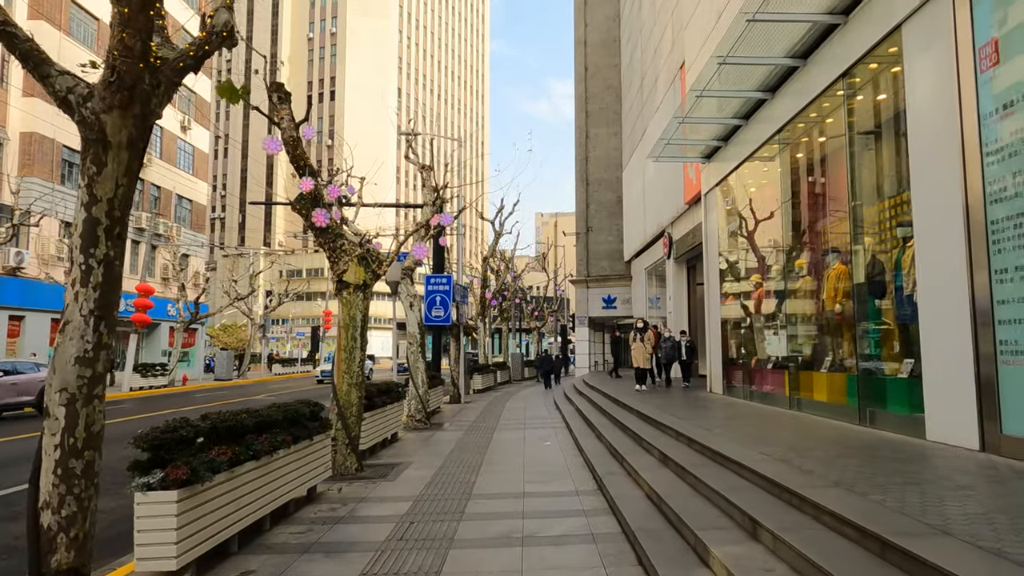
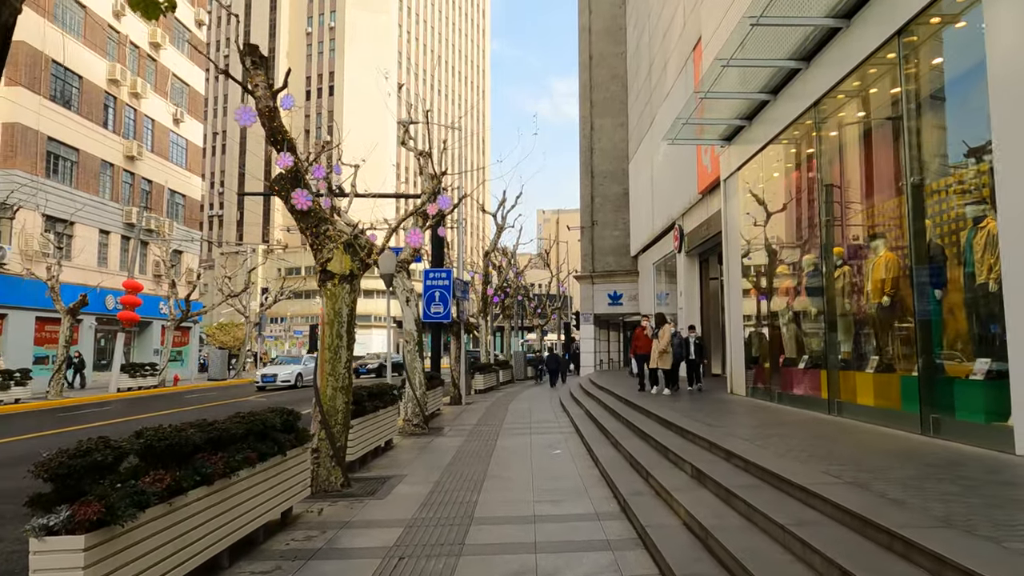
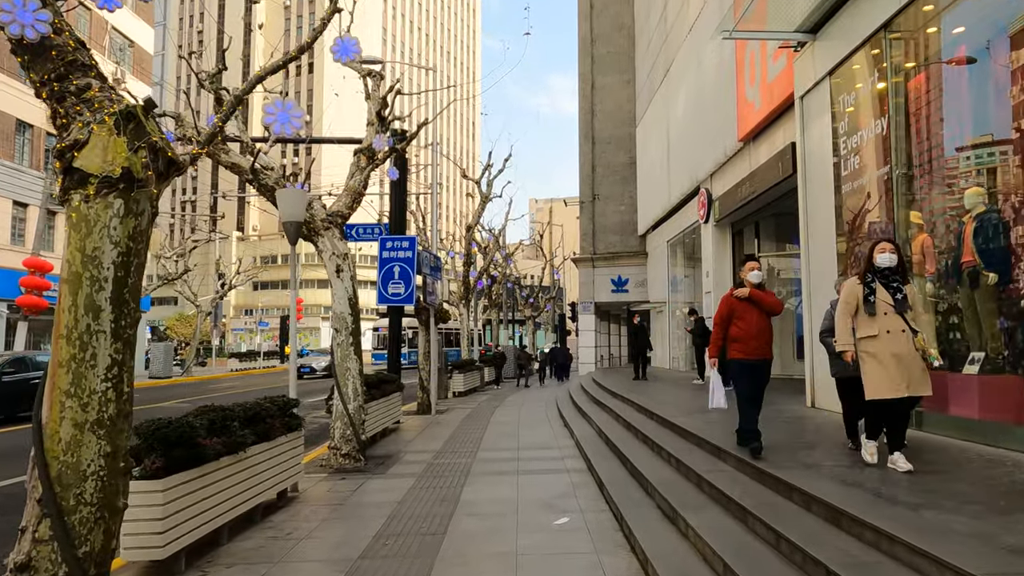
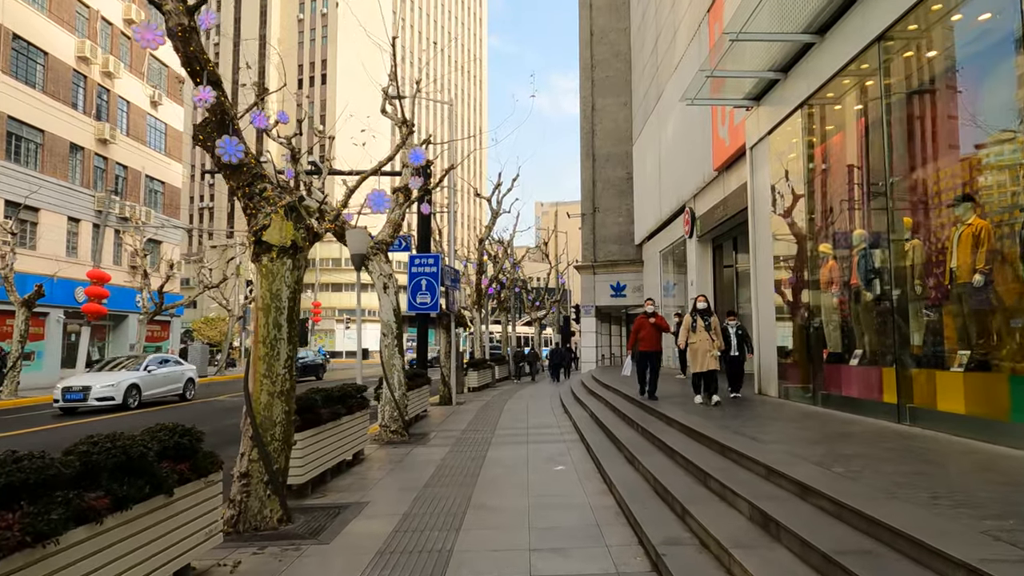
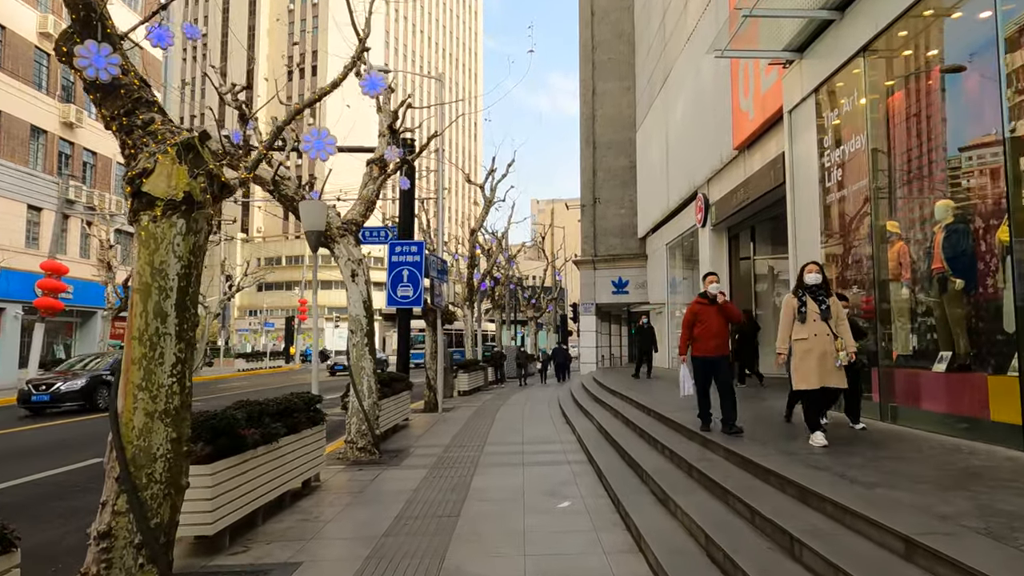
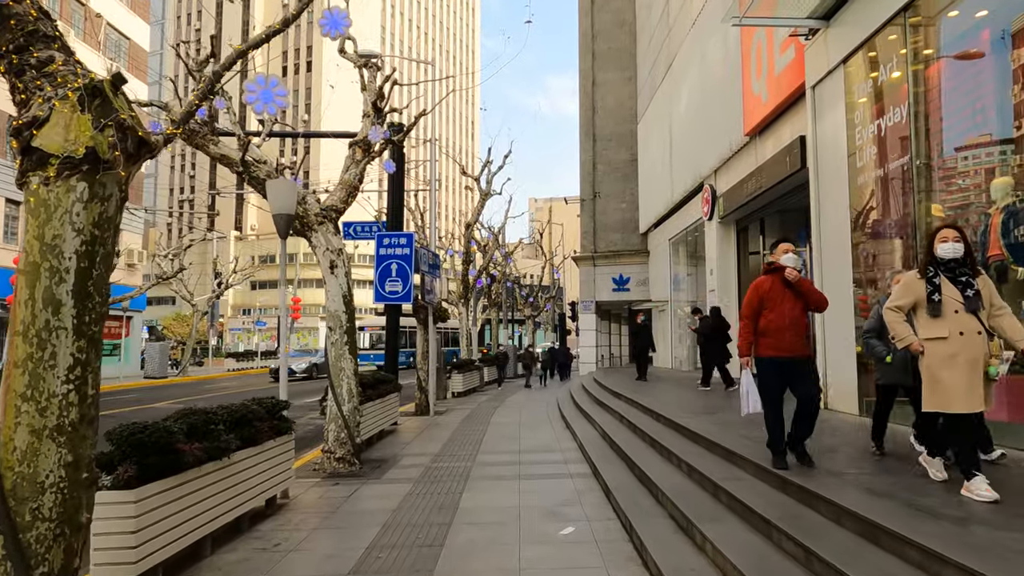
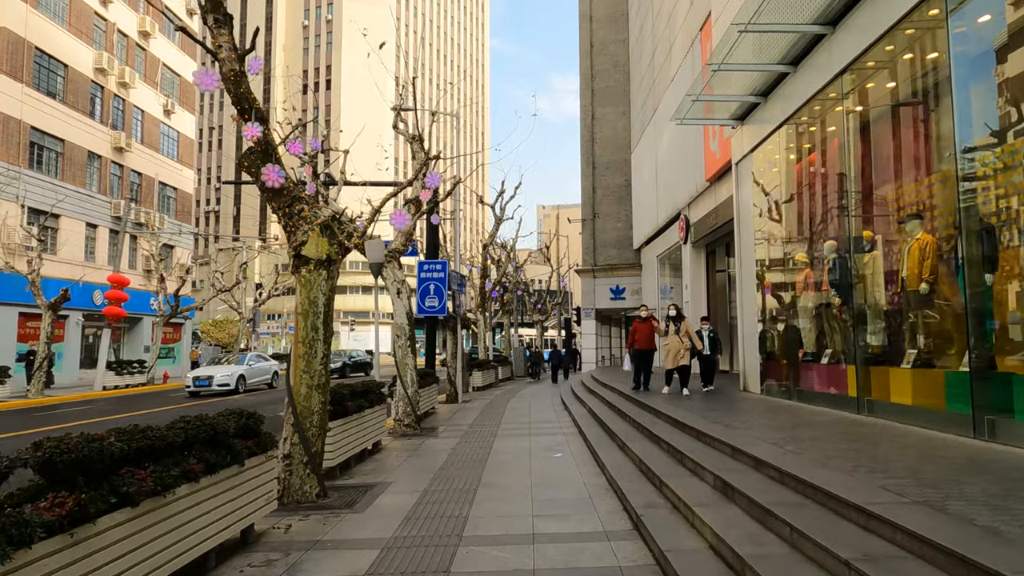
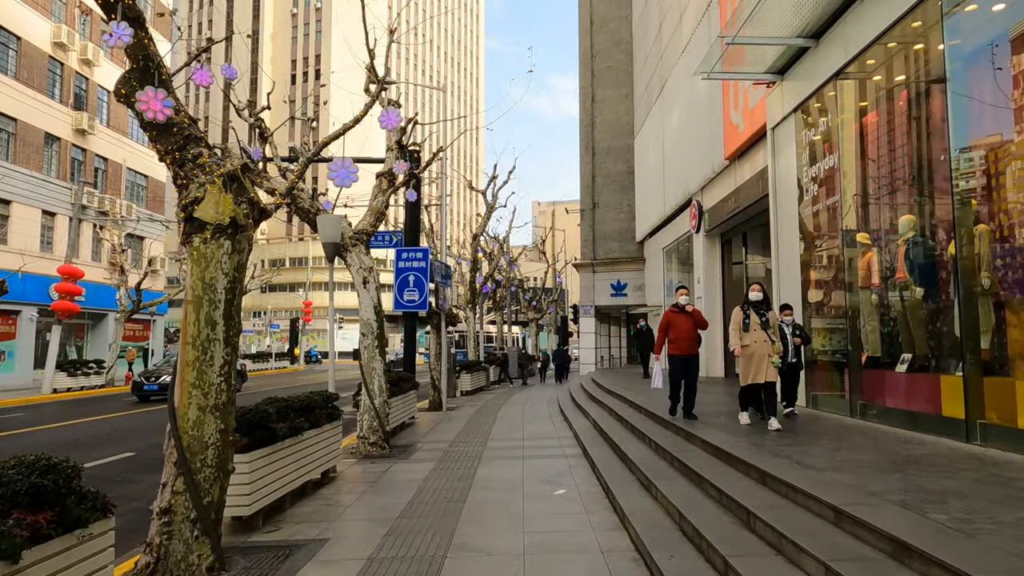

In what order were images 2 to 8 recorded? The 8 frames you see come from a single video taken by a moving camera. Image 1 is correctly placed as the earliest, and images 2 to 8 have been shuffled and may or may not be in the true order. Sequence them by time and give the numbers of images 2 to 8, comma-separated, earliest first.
2, 7, 4, 8, 5, 3, 6
